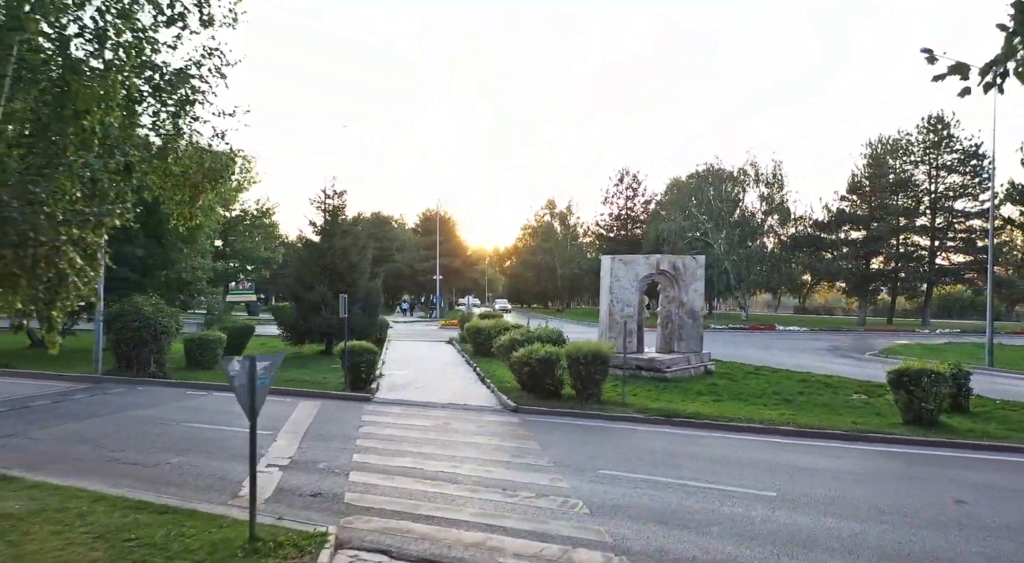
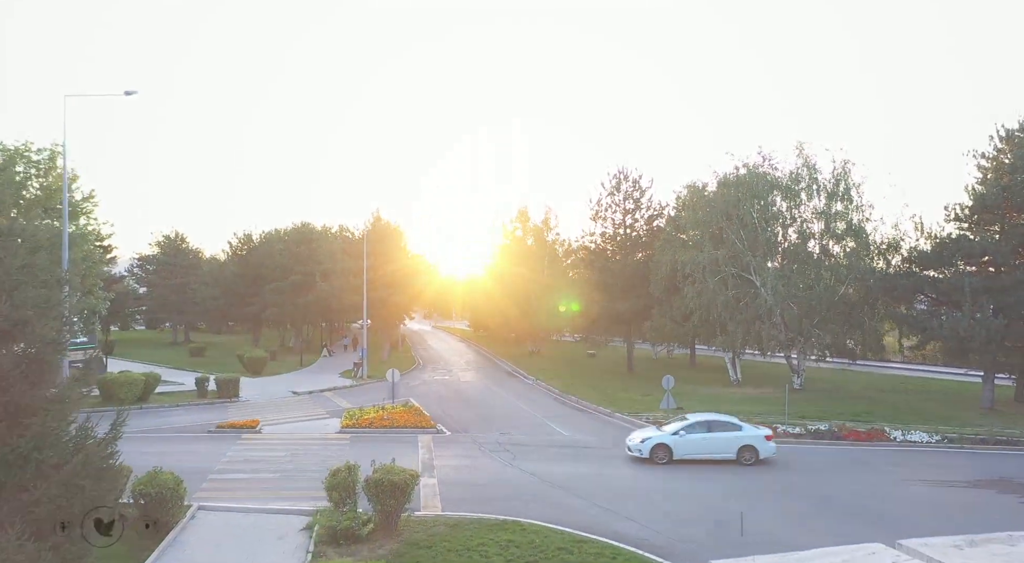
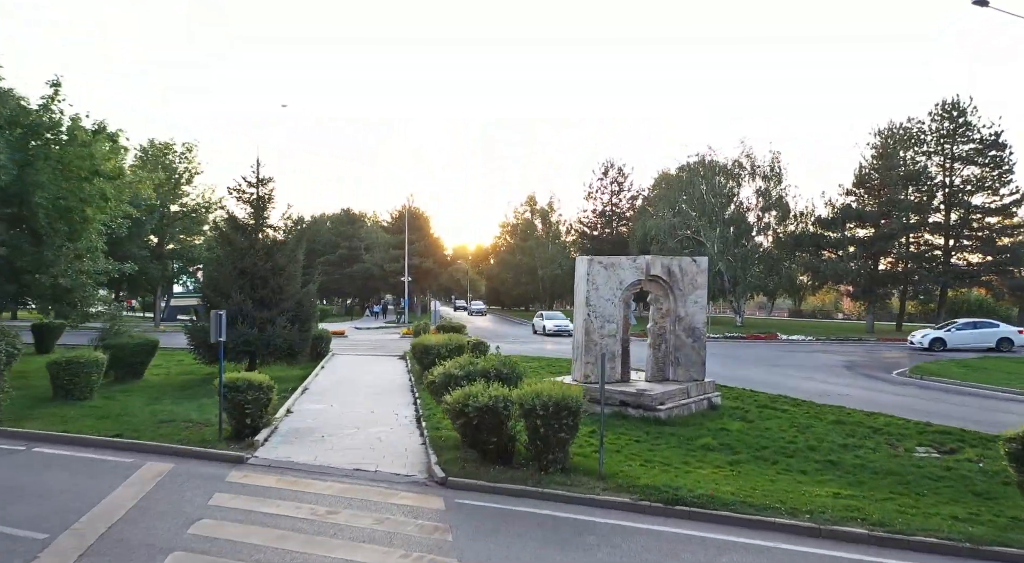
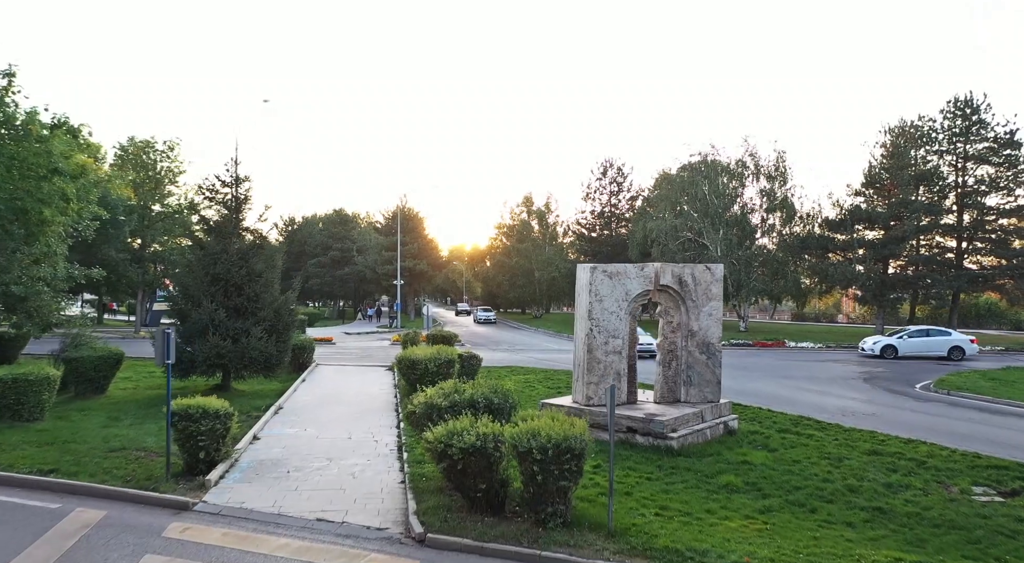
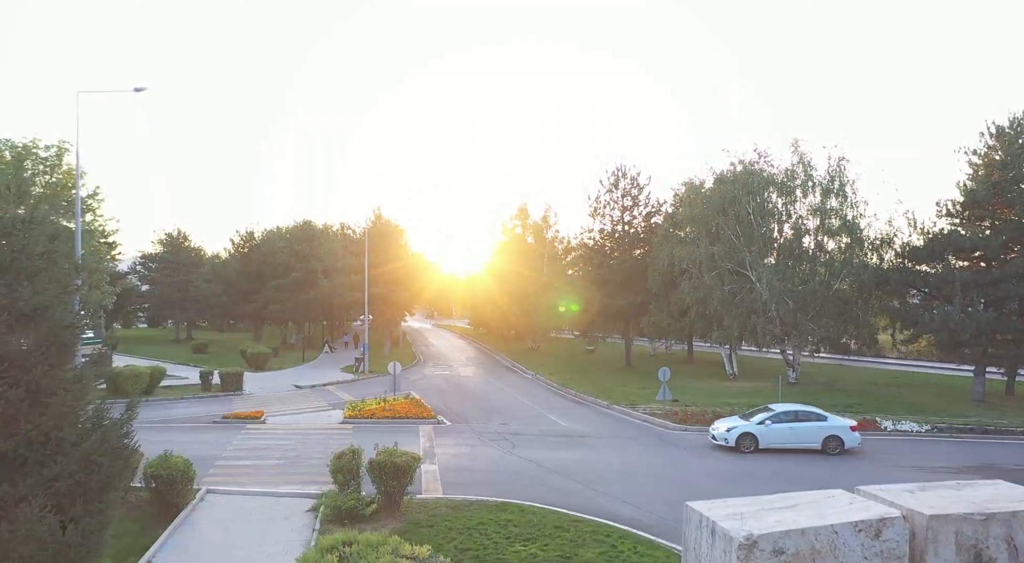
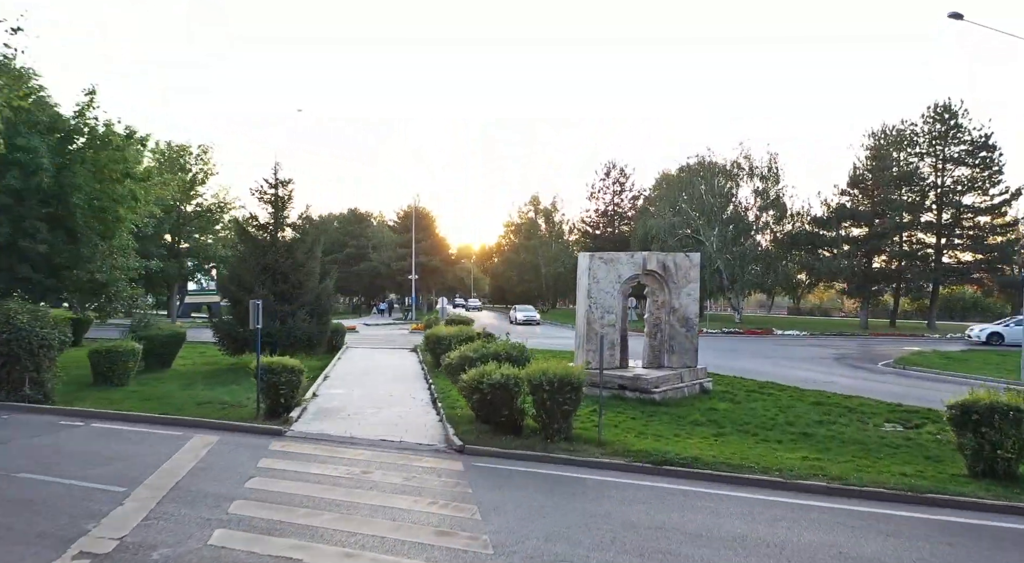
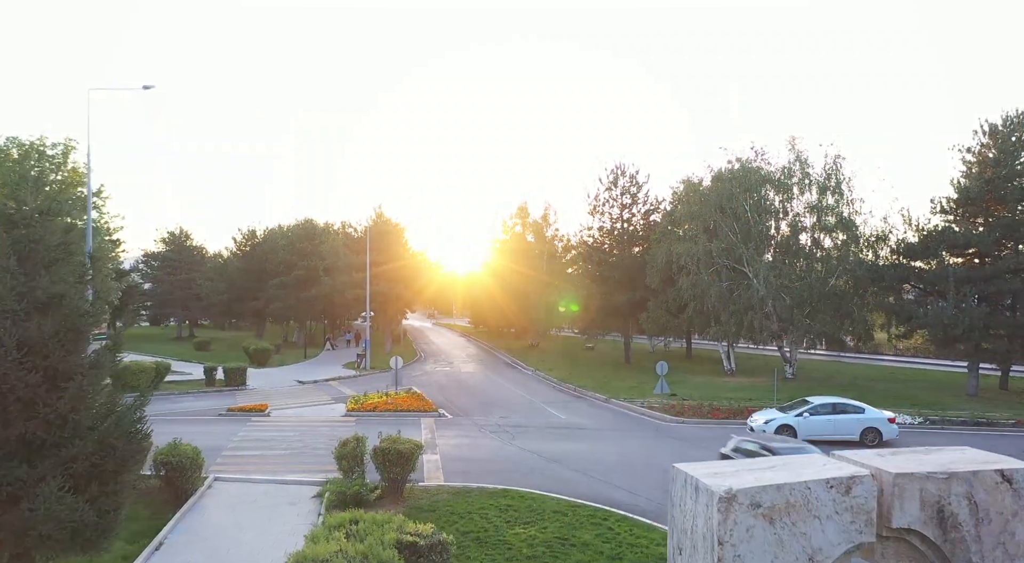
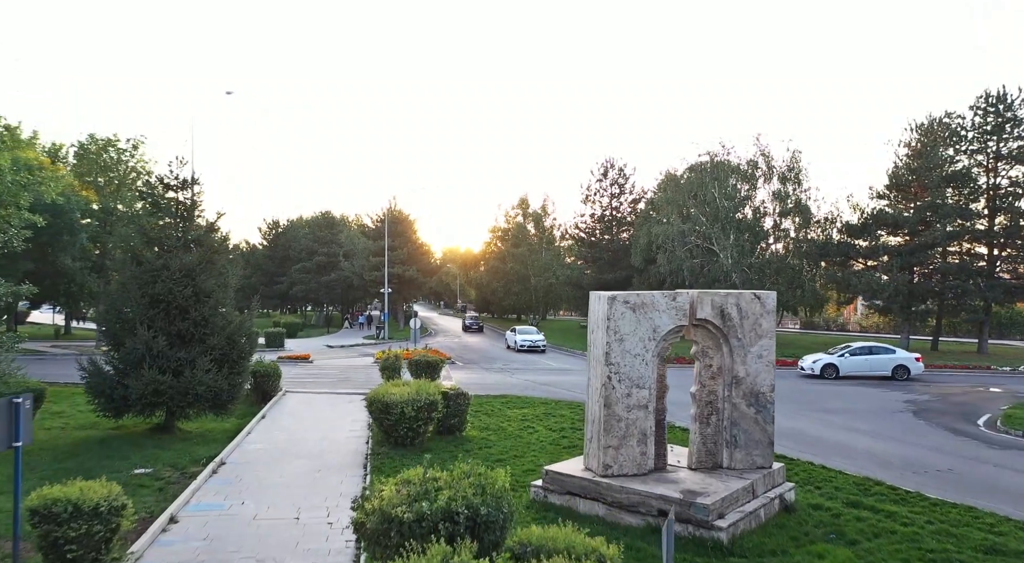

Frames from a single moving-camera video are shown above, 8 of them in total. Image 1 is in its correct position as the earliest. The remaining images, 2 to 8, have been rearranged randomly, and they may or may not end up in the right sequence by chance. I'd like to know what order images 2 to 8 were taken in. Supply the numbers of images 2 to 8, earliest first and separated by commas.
6, 3, 4, 8, 7, 5, 2
